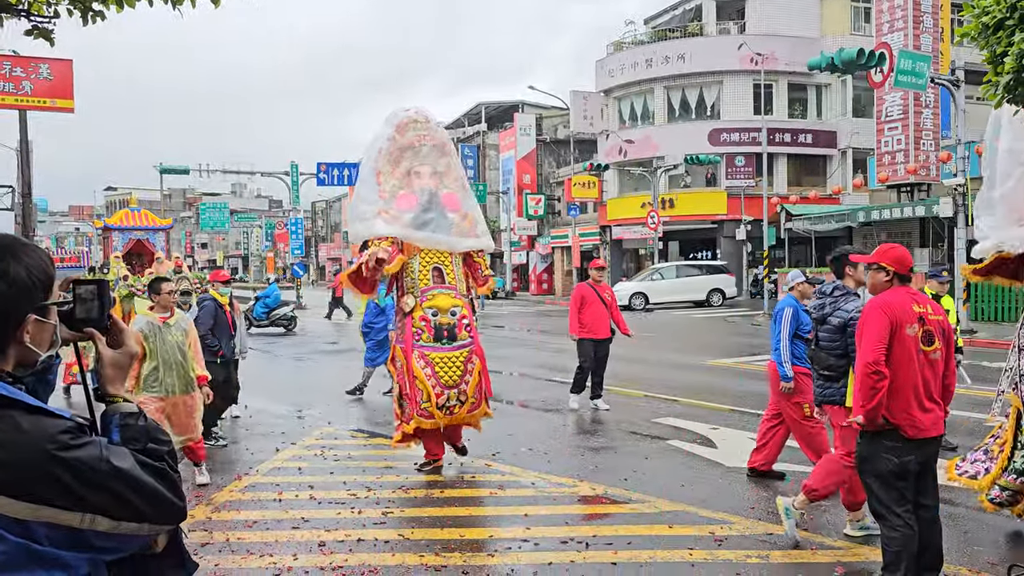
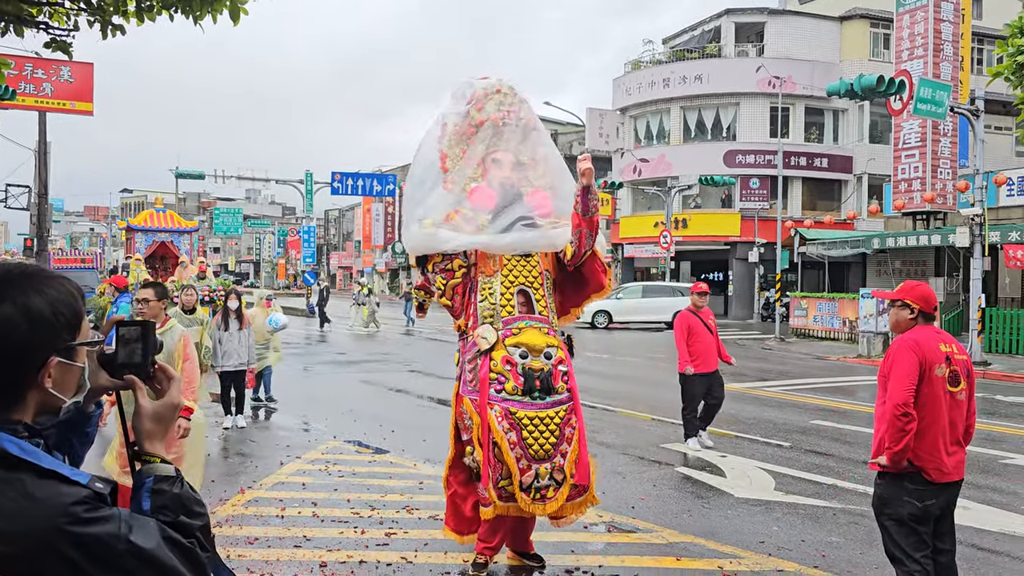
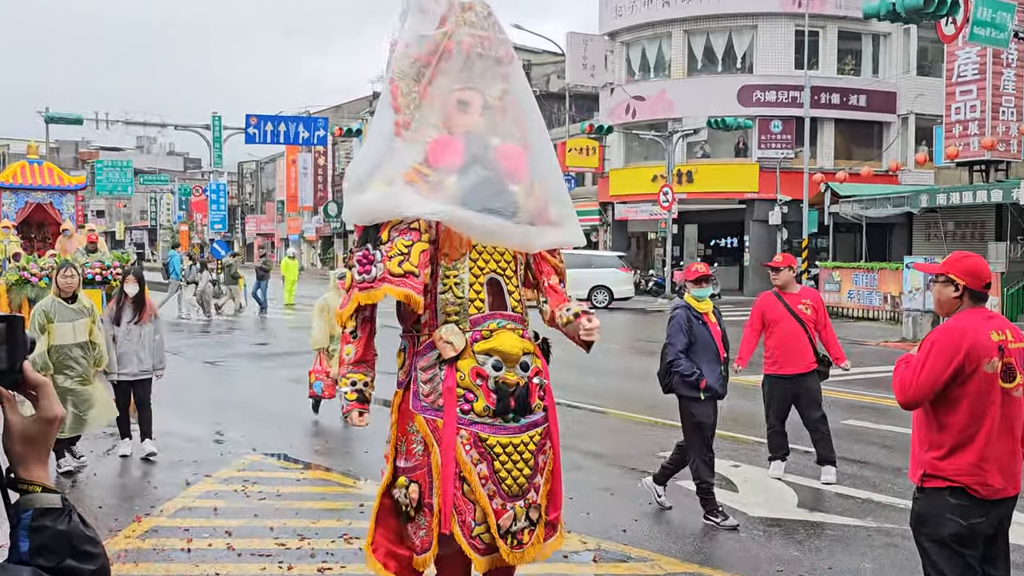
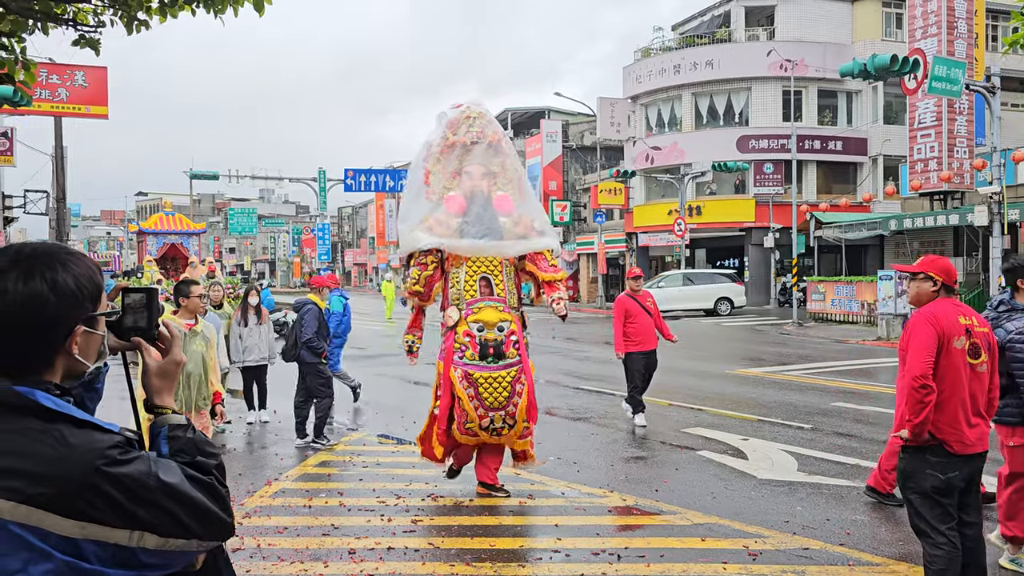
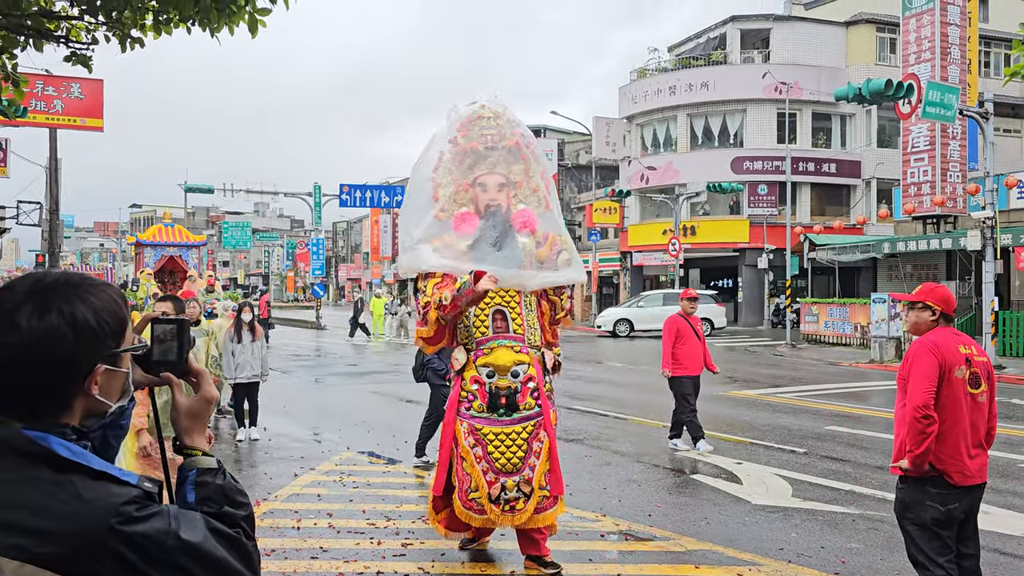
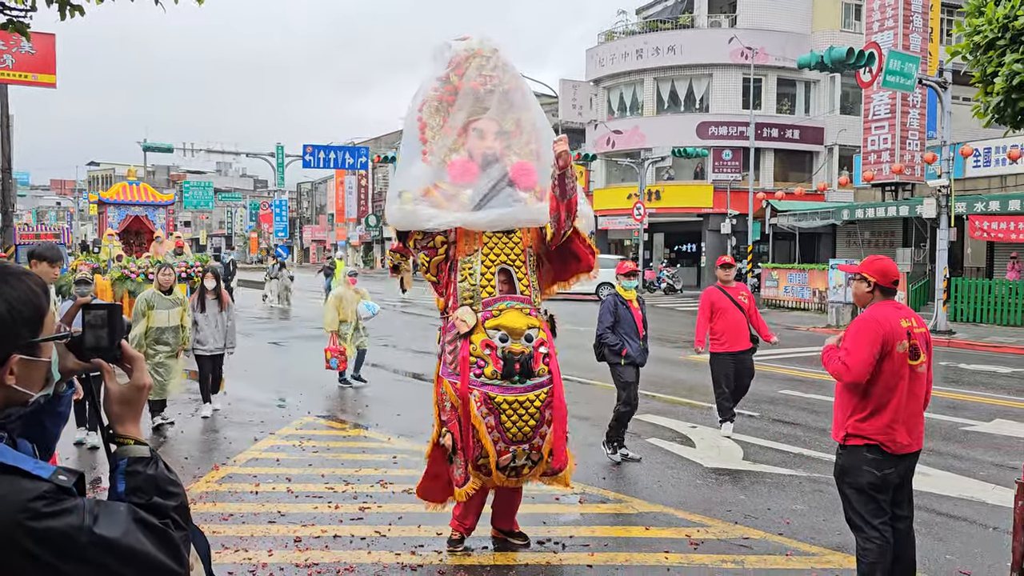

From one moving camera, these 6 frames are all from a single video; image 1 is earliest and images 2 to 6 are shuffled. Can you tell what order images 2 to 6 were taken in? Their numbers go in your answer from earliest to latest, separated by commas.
4, 5, 2, 6, 3
